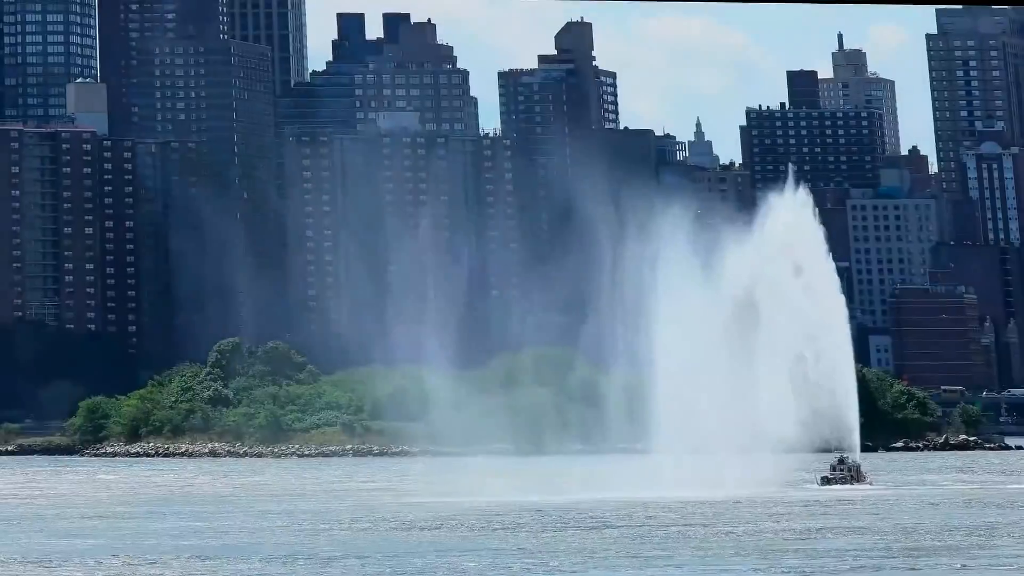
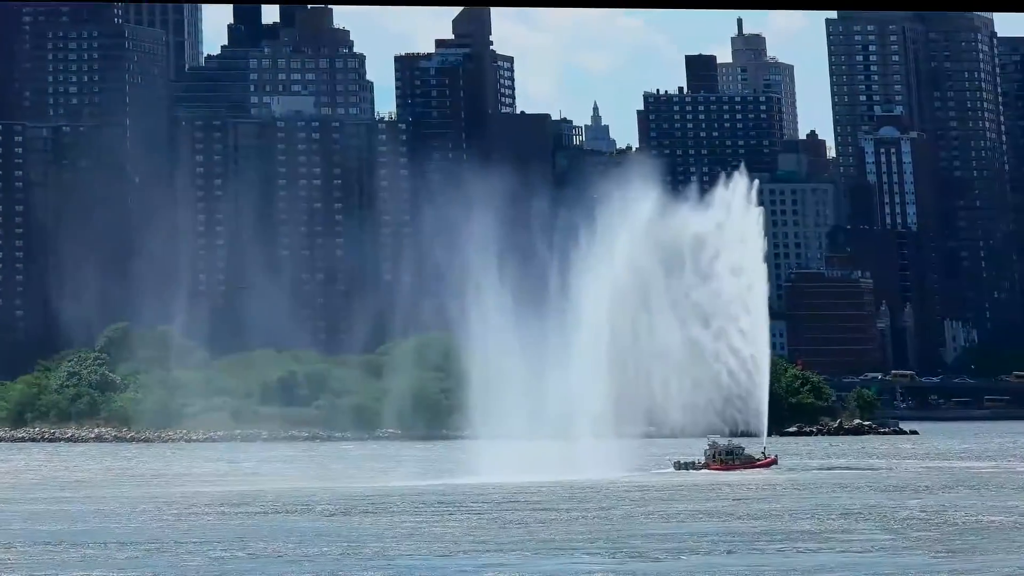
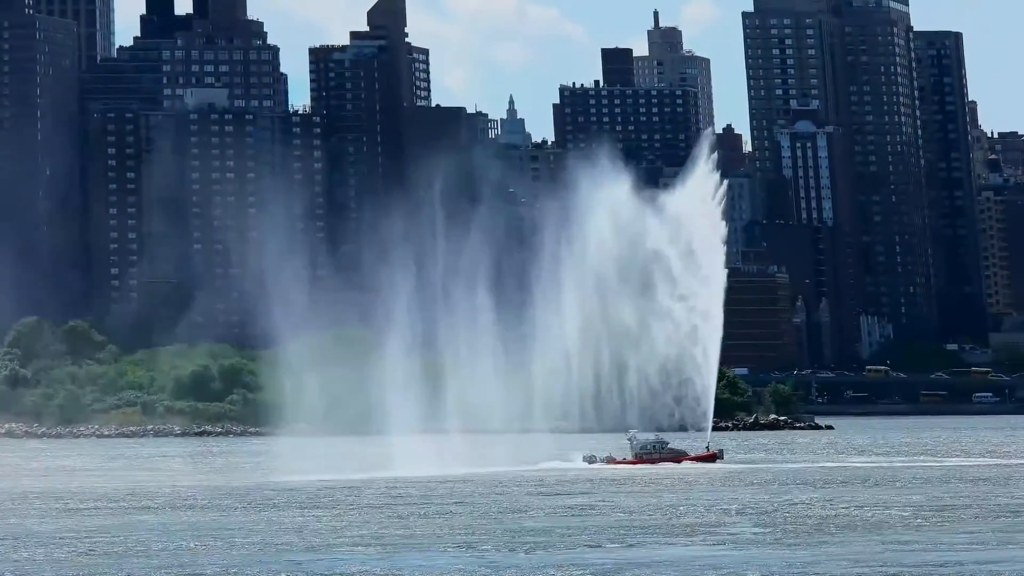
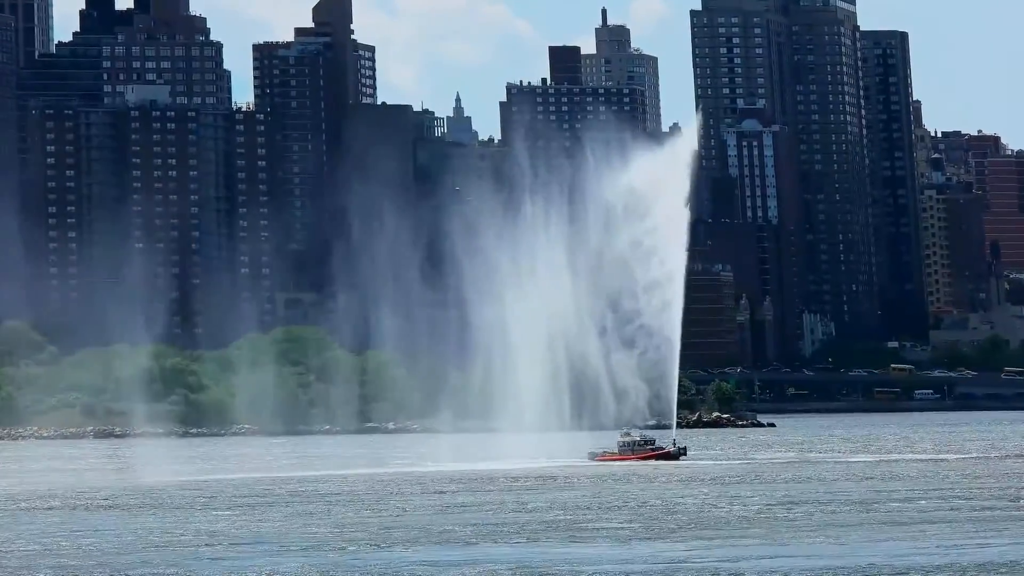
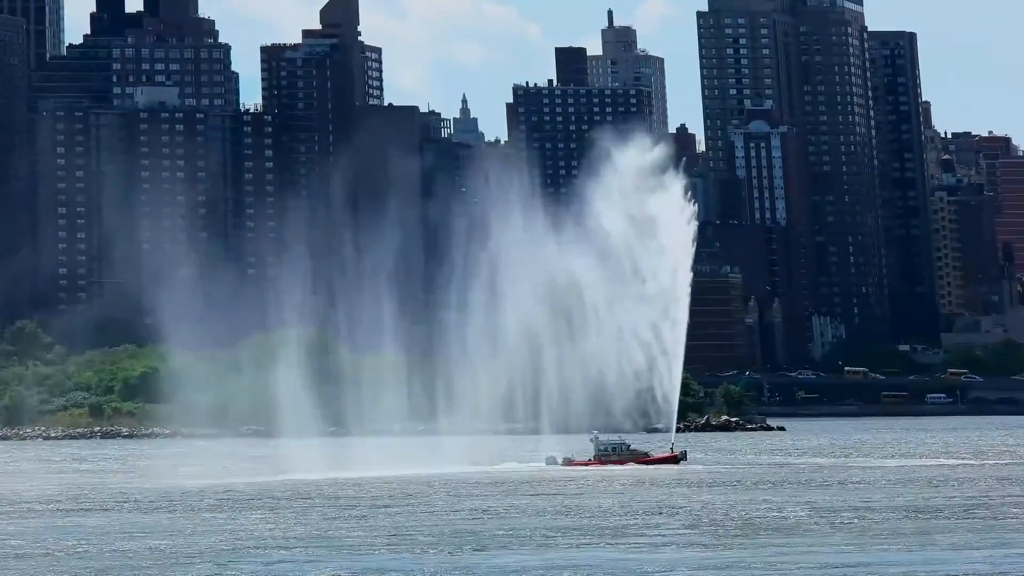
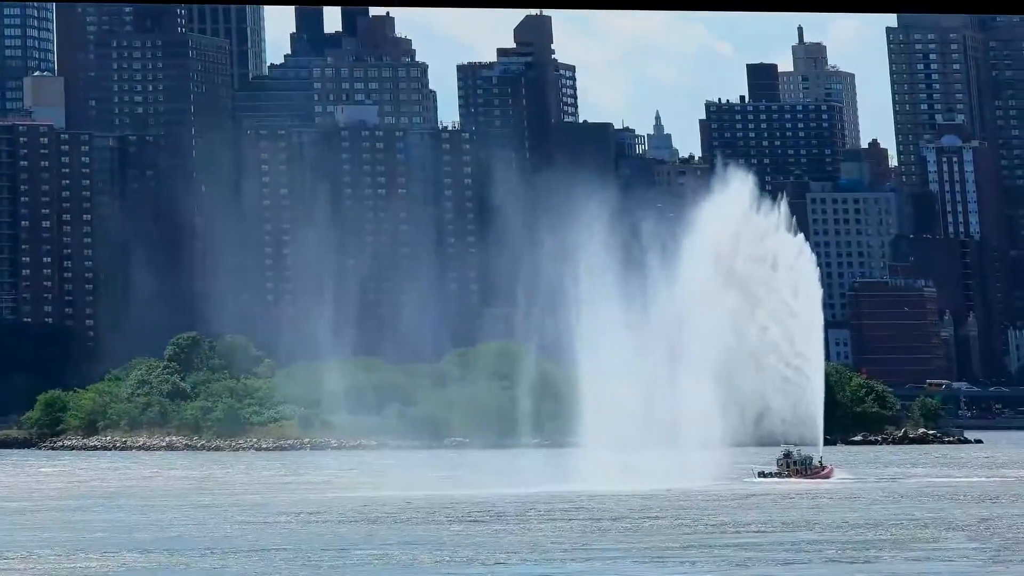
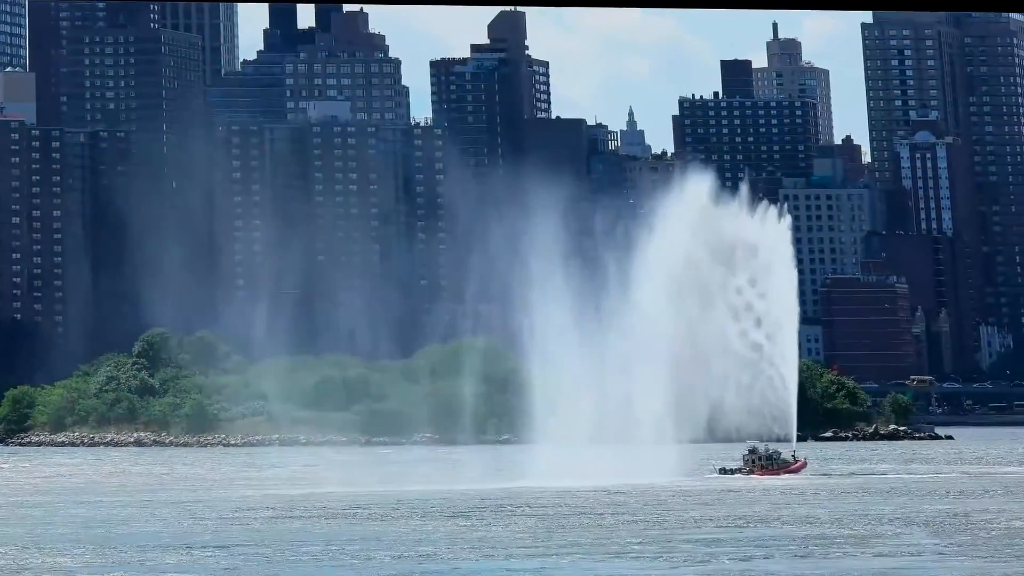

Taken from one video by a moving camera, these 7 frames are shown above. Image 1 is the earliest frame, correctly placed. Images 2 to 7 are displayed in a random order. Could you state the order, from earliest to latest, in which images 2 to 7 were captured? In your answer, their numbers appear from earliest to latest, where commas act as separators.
6, 7, 2, 3, 5, 4
